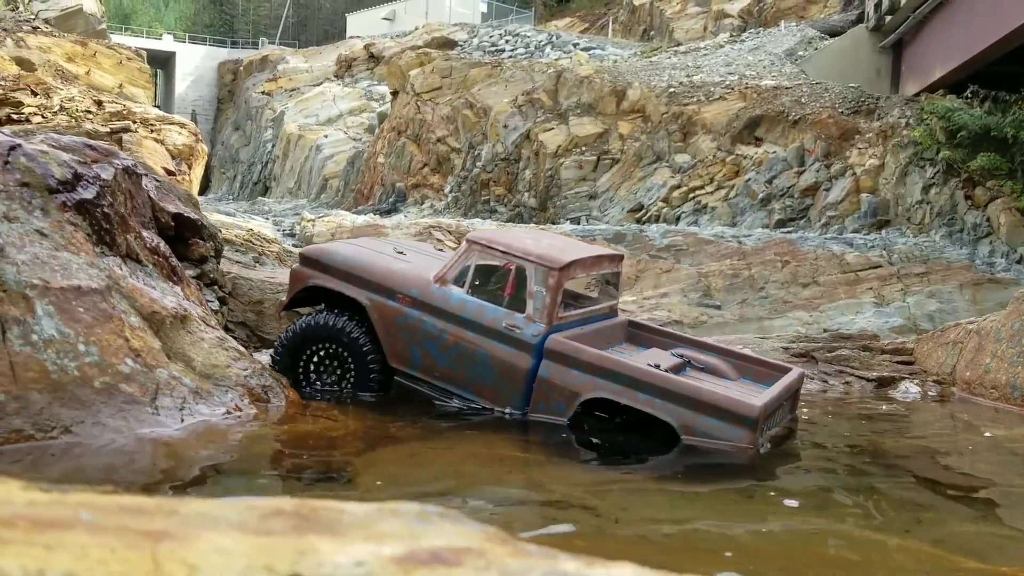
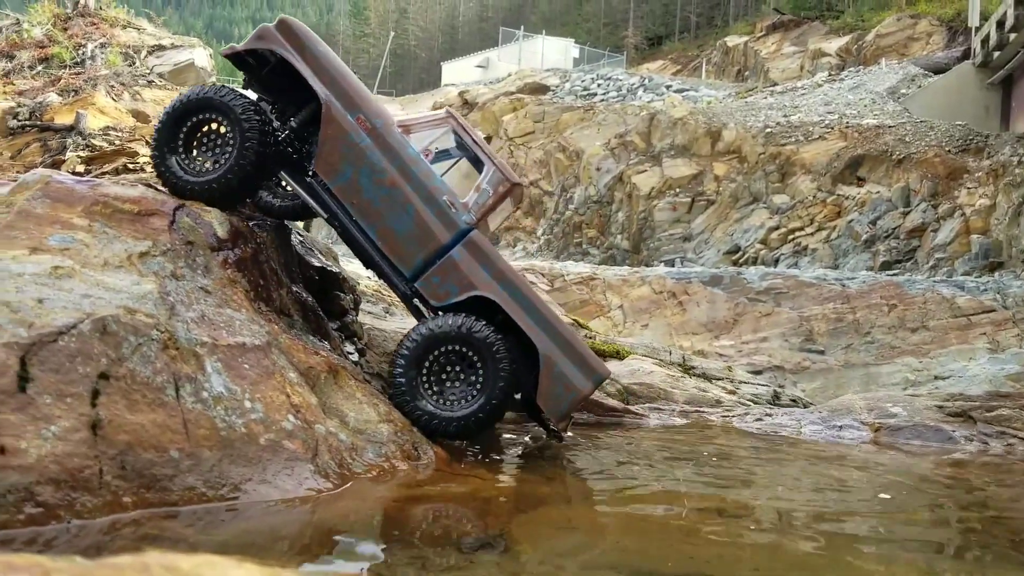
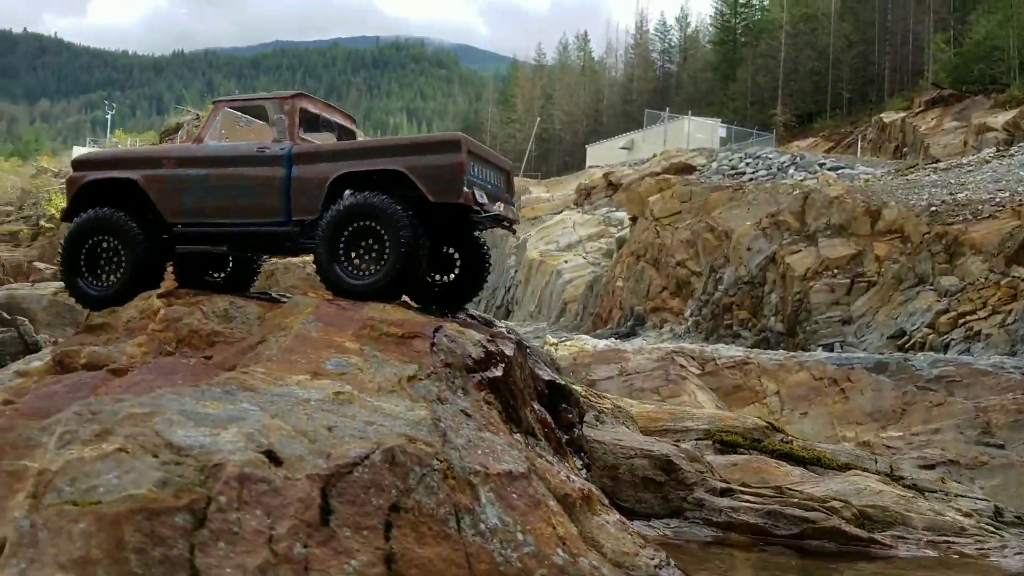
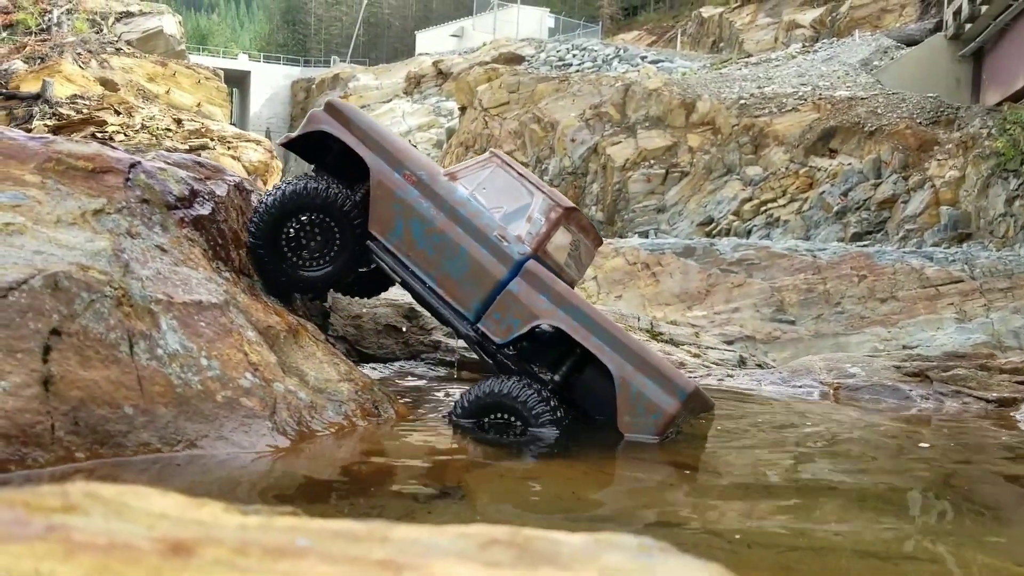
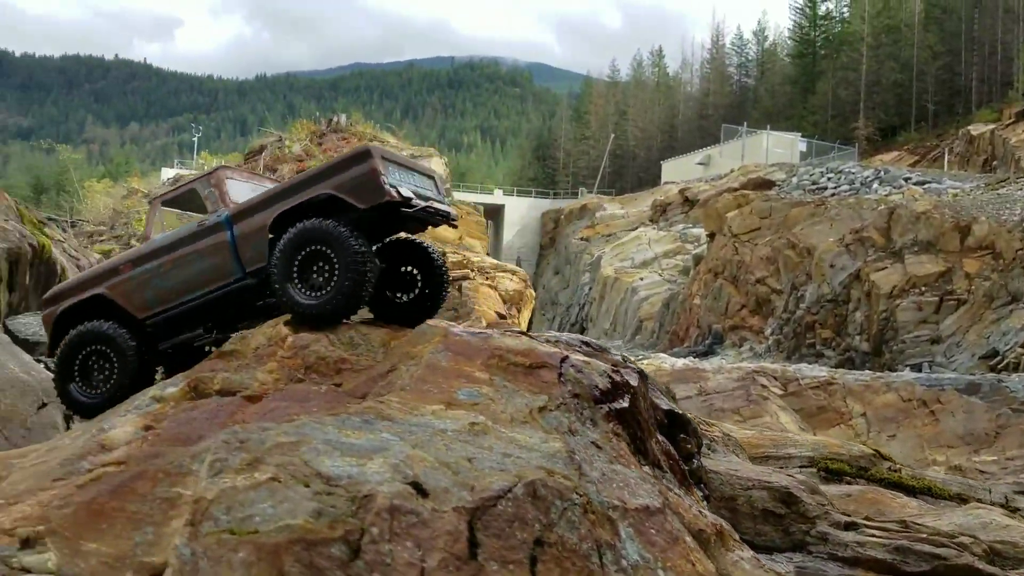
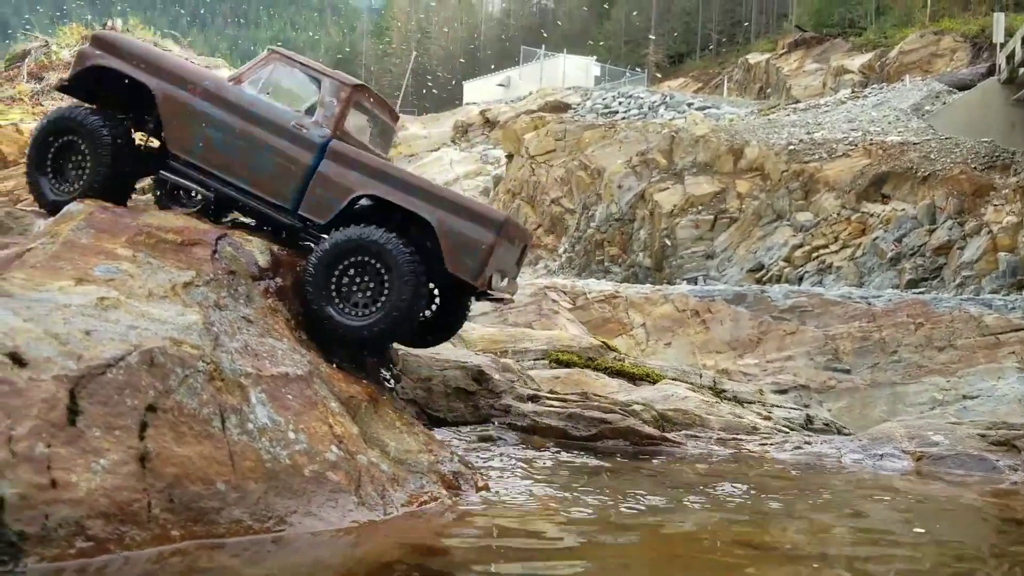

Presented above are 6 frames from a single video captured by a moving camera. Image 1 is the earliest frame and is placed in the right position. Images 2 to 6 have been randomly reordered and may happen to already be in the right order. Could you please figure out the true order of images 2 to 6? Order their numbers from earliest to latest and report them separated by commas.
4, 2, 6, 3, 5
